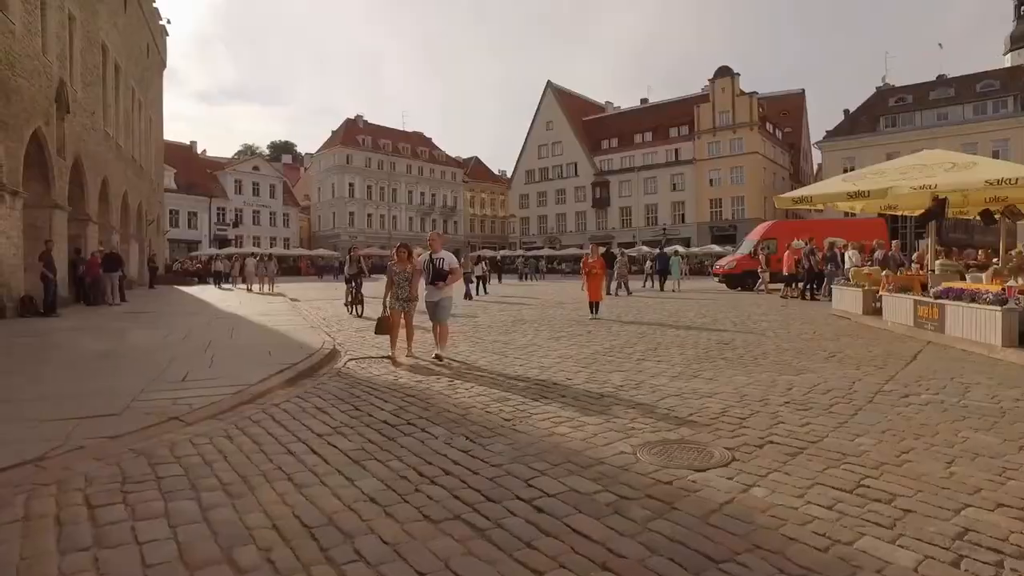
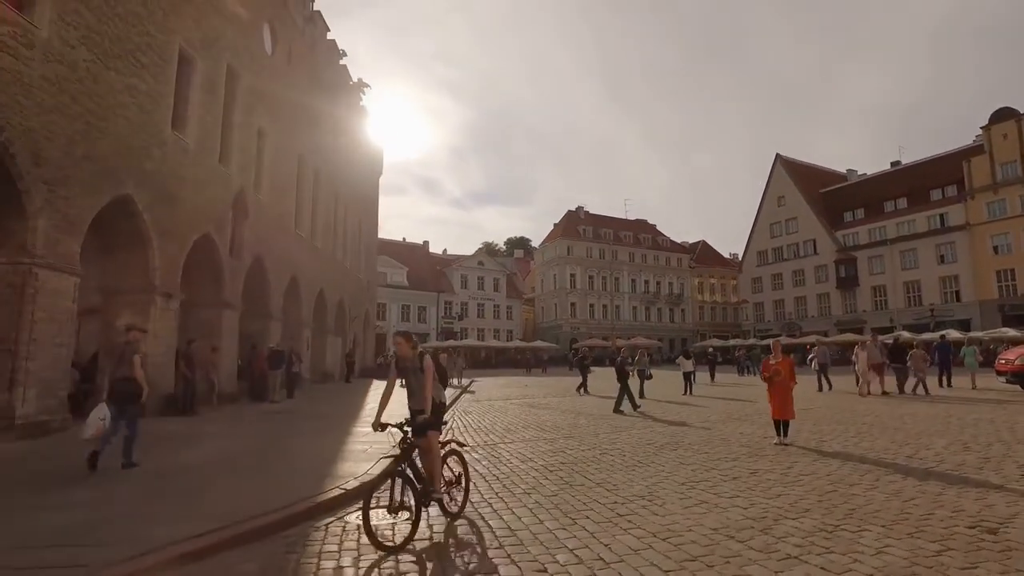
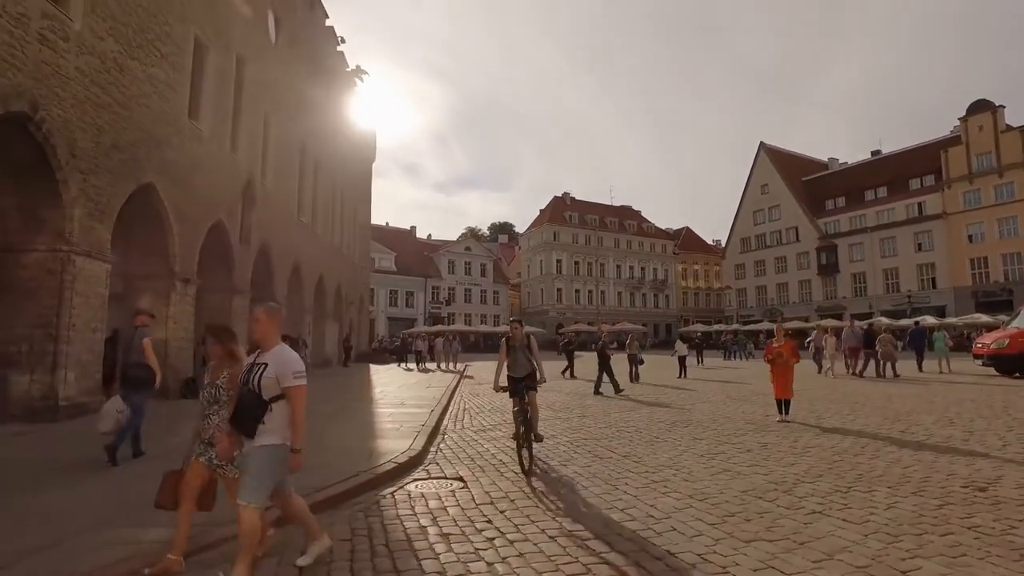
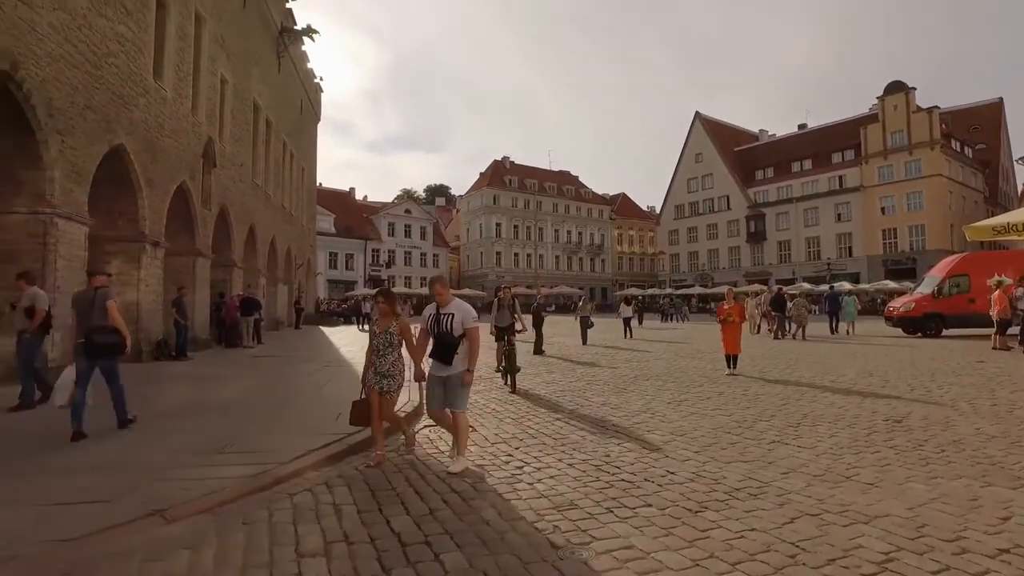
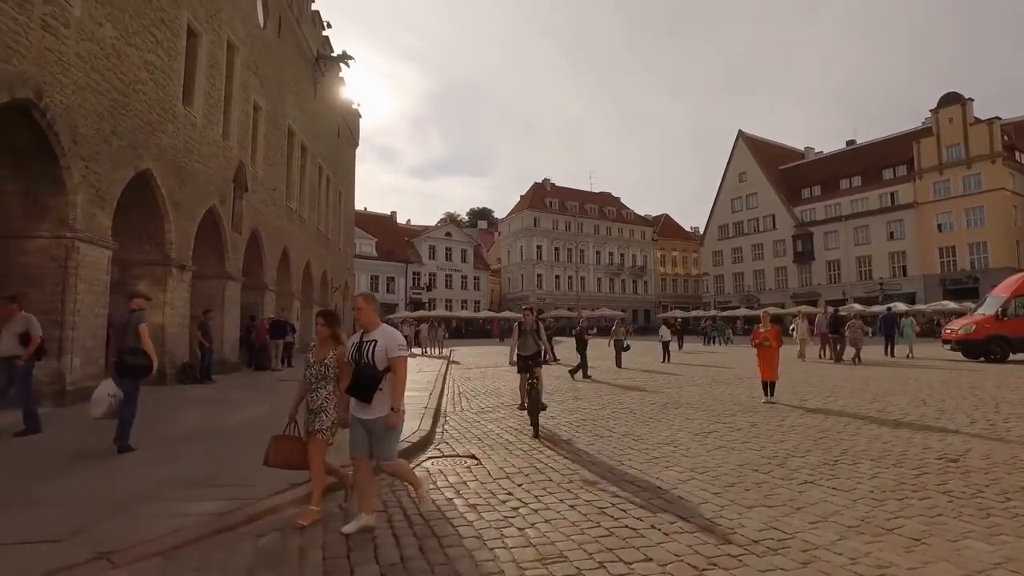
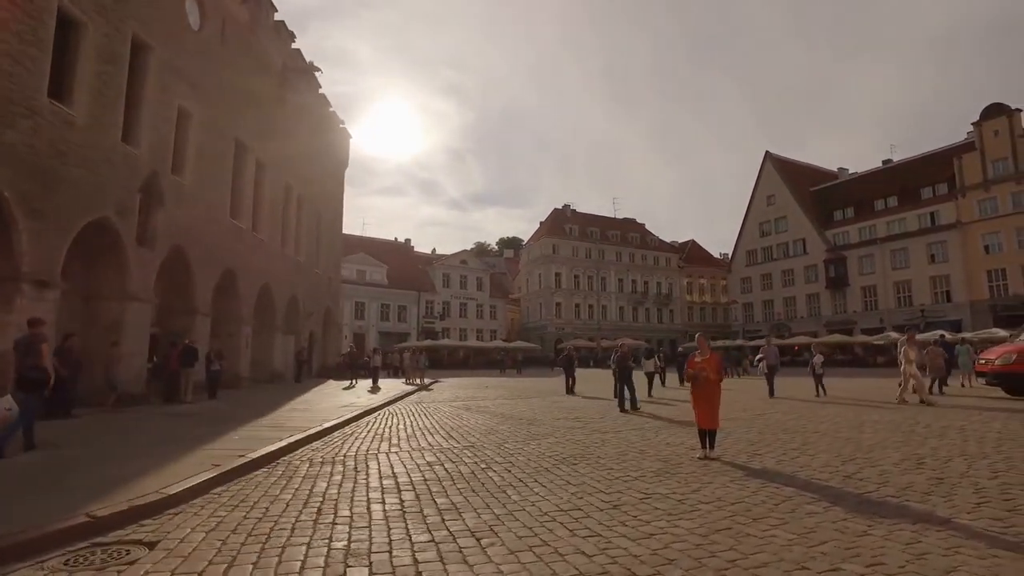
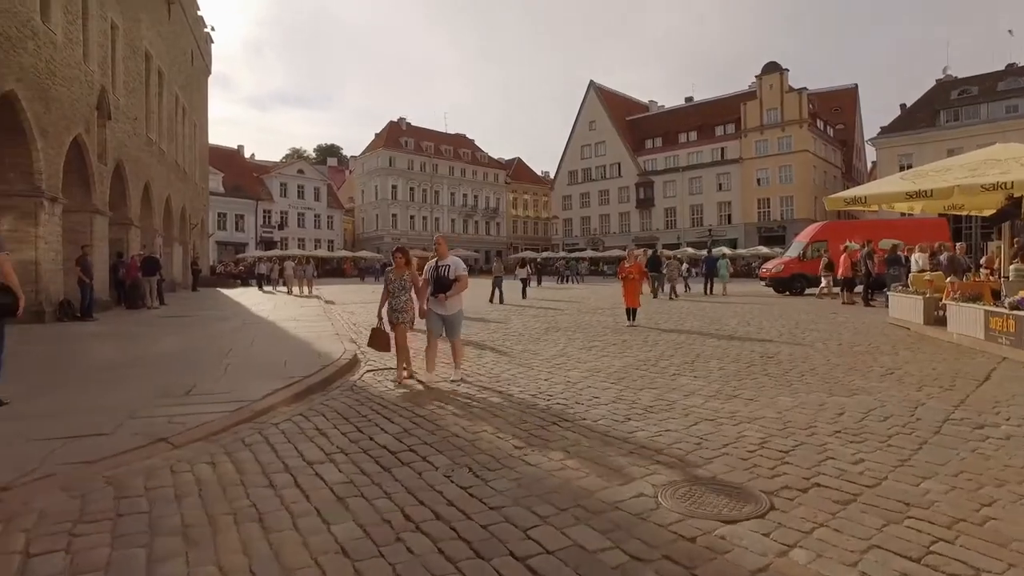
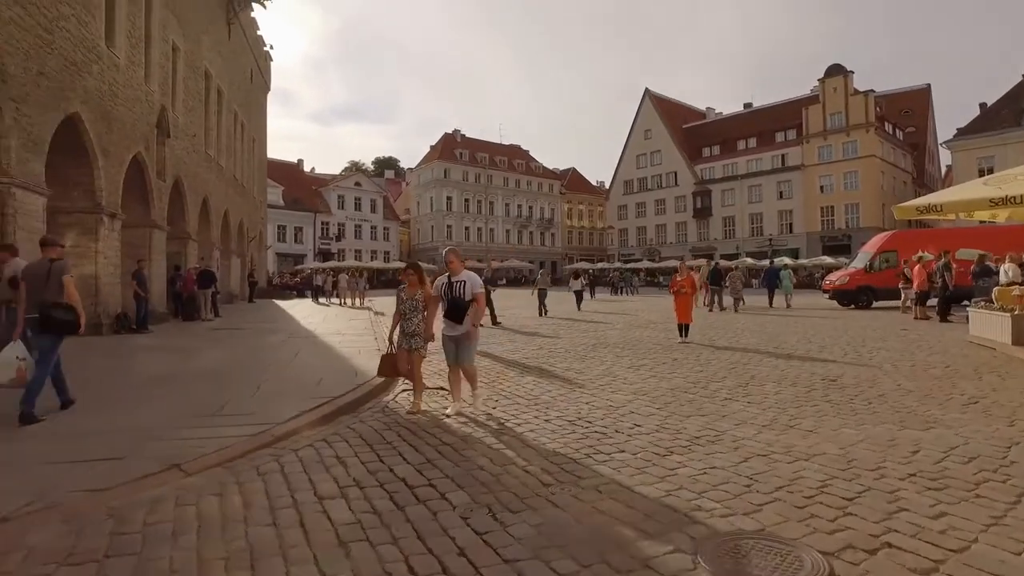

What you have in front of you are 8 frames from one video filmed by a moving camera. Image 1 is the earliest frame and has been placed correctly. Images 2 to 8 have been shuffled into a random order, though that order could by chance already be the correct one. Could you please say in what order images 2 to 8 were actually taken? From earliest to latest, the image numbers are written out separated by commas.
7, 8, 4, 5, 3, 2, 6
